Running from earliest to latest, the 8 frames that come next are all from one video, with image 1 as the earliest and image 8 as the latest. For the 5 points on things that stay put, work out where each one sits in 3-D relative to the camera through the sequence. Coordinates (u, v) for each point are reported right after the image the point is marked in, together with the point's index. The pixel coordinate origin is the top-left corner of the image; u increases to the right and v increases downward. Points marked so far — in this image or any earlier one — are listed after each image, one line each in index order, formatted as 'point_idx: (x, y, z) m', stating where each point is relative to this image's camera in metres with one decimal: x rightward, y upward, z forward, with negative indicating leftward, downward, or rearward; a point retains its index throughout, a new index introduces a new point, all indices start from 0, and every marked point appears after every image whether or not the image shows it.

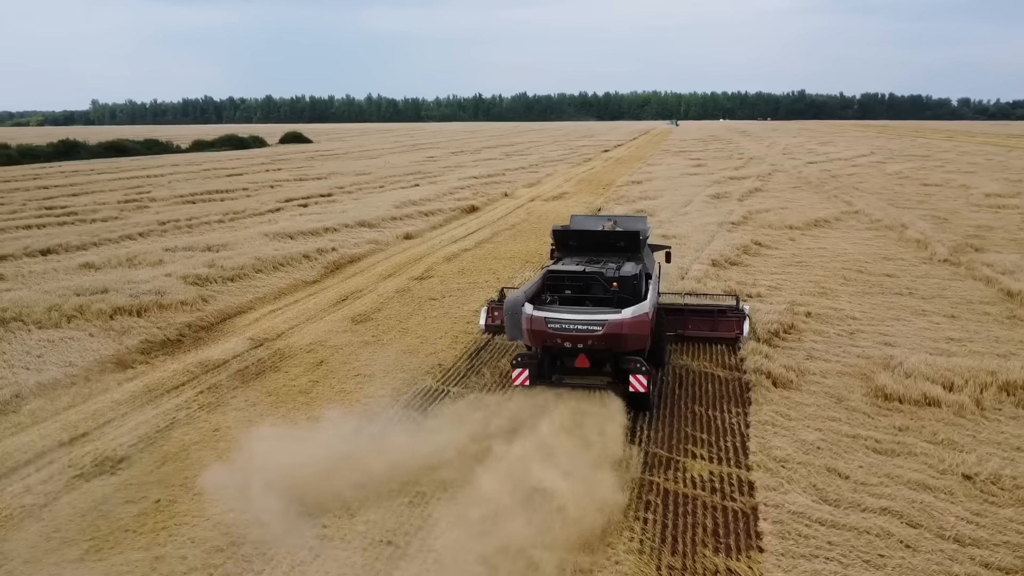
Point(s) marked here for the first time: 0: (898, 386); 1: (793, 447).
0: (+3.8, -1.0, +7.7) m
1: (+2.3, -1.3, +6.5) m
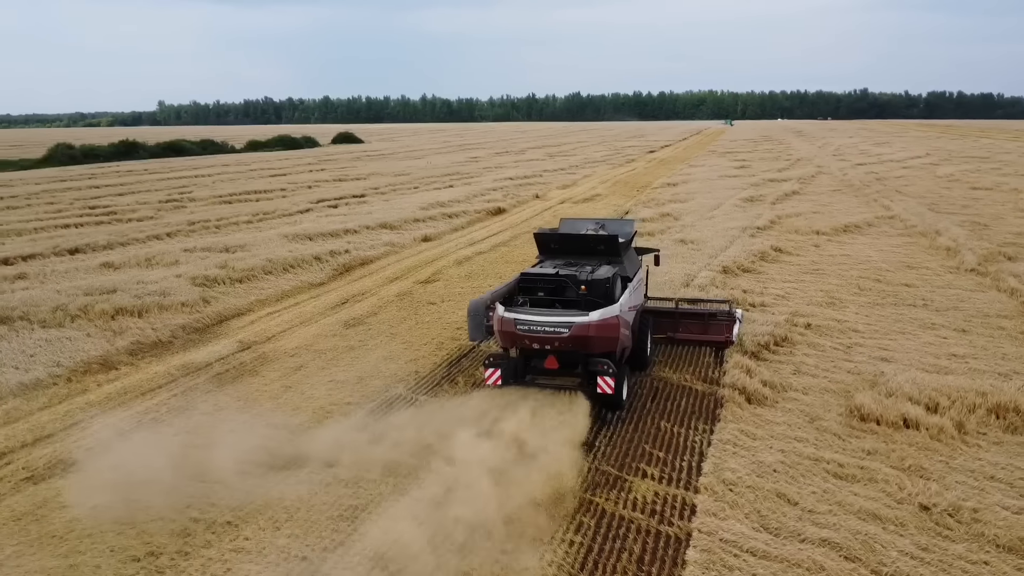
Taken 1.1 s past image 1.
0: (+3.4, -1.1, +7.3) m
1: (+1.8, -1.4, +6.2) m
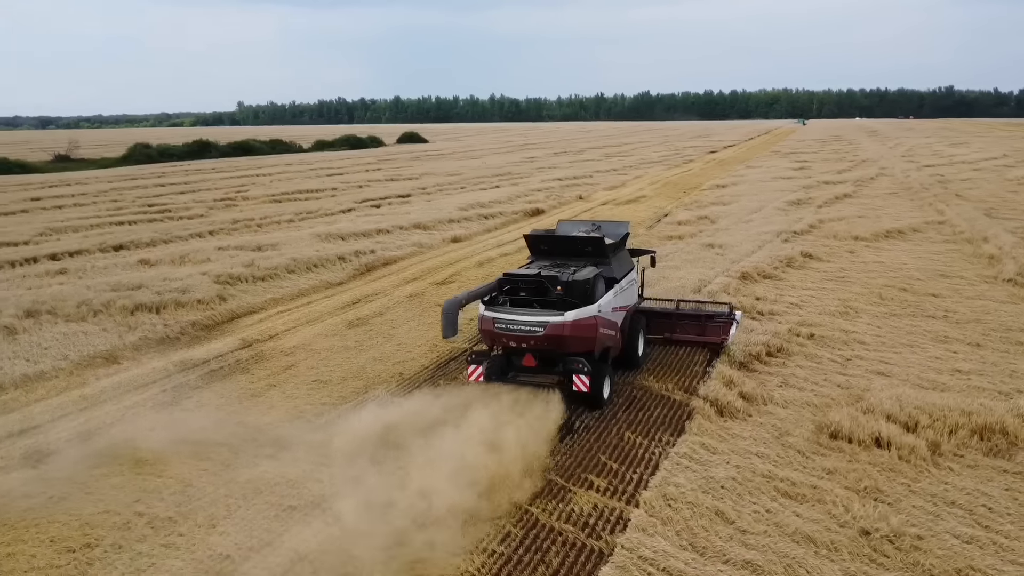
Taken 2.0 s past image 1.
0: (+3.0, -1.2, +7.0) m
1: (+1.4, -1.5, +6.0) m
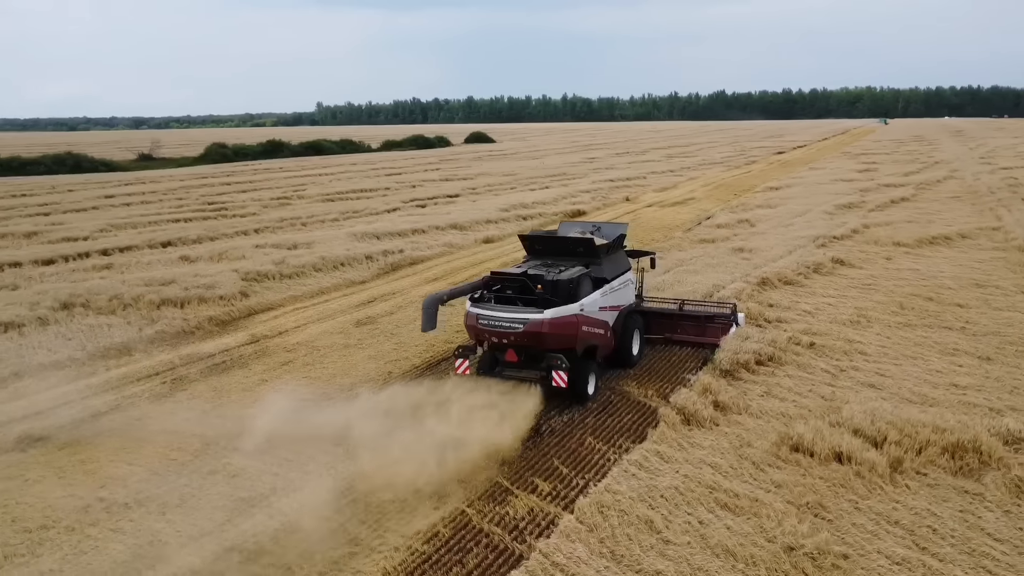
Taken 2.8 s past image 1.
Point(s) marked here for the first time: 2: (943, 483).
0: (+2.6, -1.3, +6.8) m
1: (+0.9, -1.6, +6.0) m
2: (+3.3, -1.5, +6.1) m
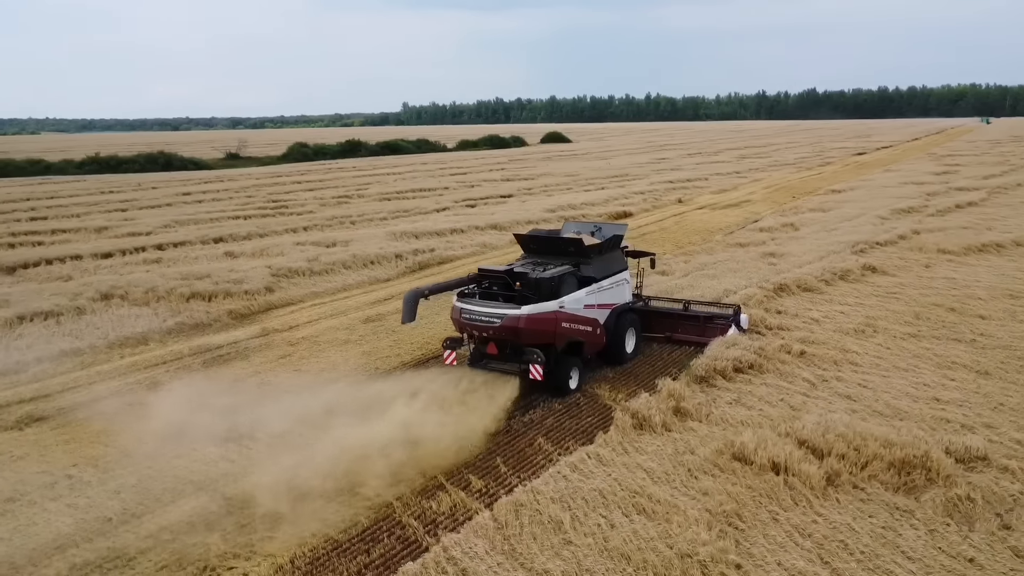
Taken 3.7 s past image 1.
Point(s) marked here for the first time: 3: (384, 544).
0: (+2.1, -1.3, +6.7) m
1: (+0.3, -1.6, +6.1) m
2: (+2.8, -1.6, +5.9) m
3: (-0.9, -1.8, +5.5) m
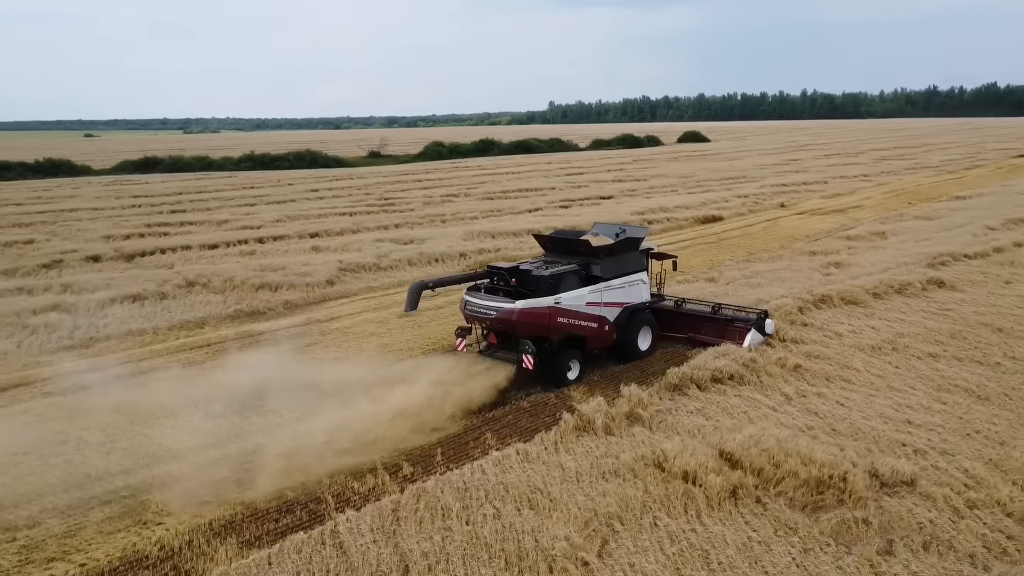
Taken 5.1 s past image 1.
0: (+1.5, -1.4, +6.8) m
1: (-0.4, -1.6, +6.5) m
2: (+2.0, -1.7, +5.9) m
3: (-1.7, -1.8, +6.2) m
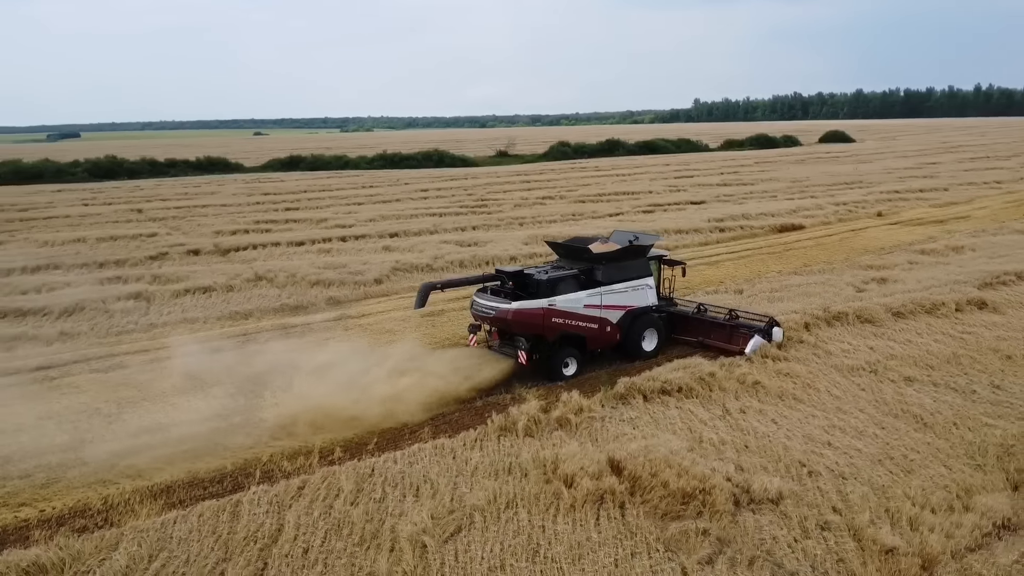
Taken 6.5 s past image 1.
0: (+0.6, -1.6, +7.3) m
1: (-1.3, -1.7, +7.3) m
2: (+0.9, -1.9, +6.3) m
3: (-2.7, -1.8, +7.2) m
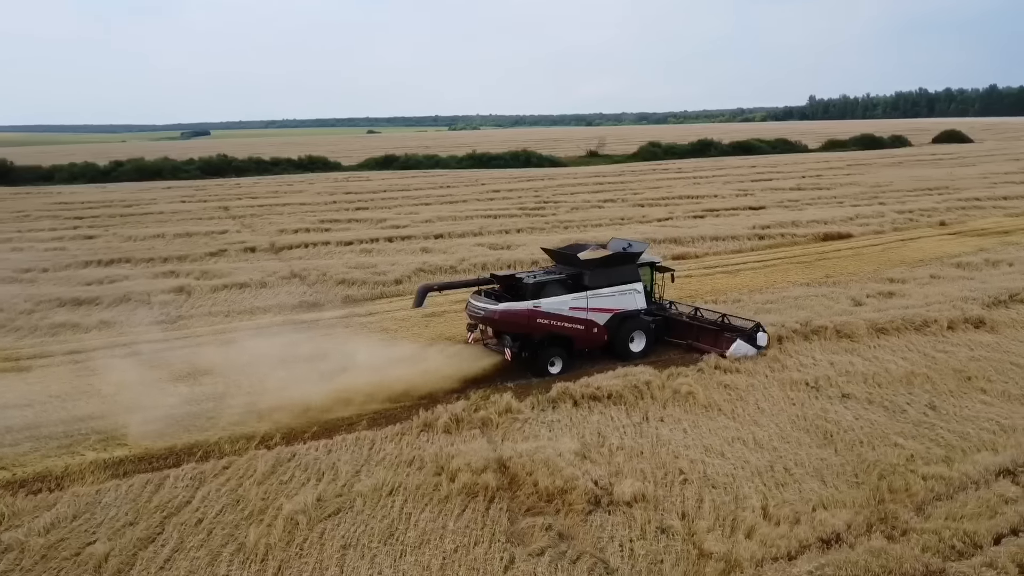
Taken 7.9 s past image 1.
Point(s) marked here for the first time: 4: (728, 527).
0: (-0.4, -1.7, +7.9) m
1: (-2.3, -1.7, +8.2) m
2: (-0.2, -2.0, +6.9) m
3: (-3.7, -1.8, +8.2) m
4: (+1.8, -2.0, +6.5) m
